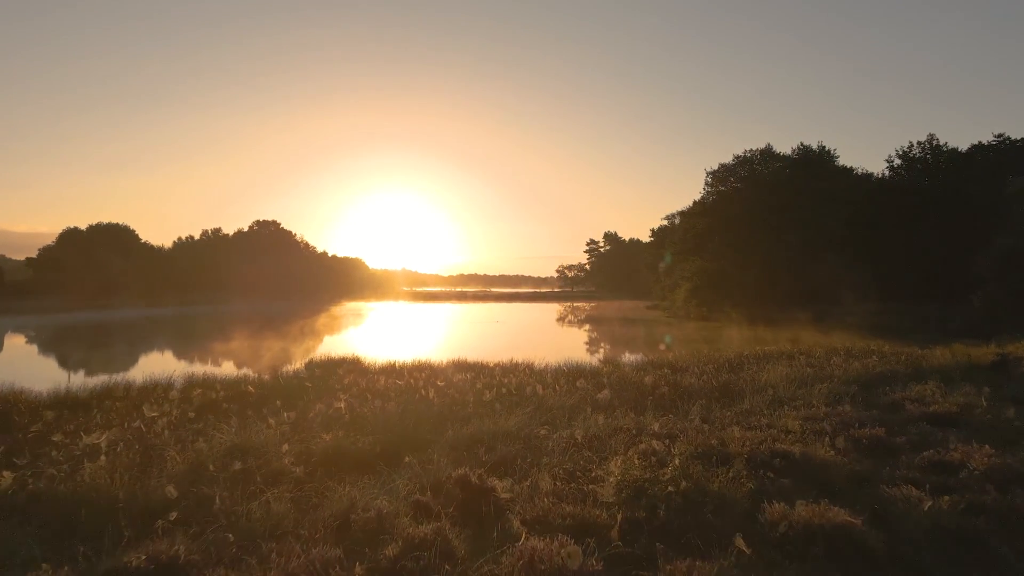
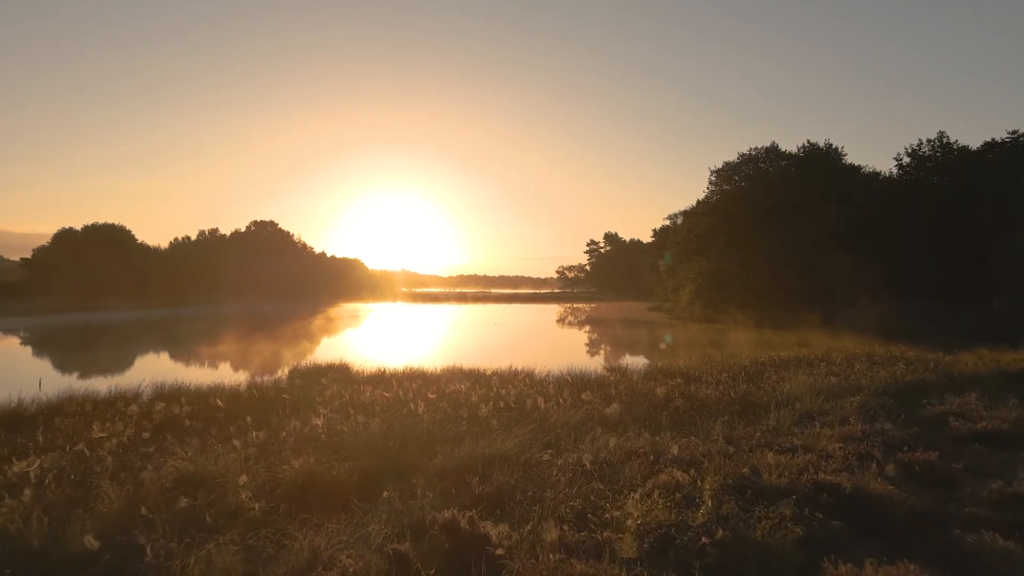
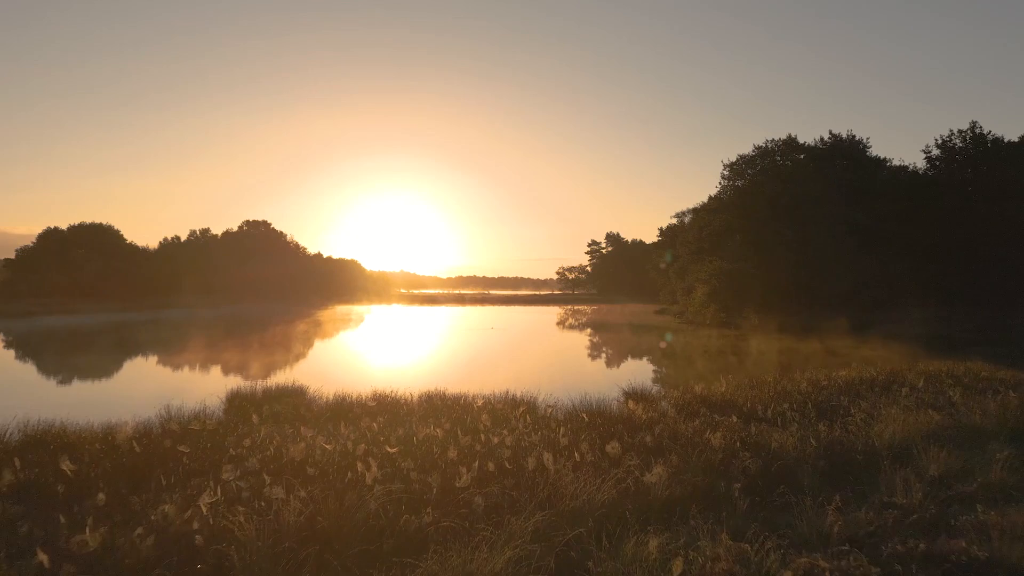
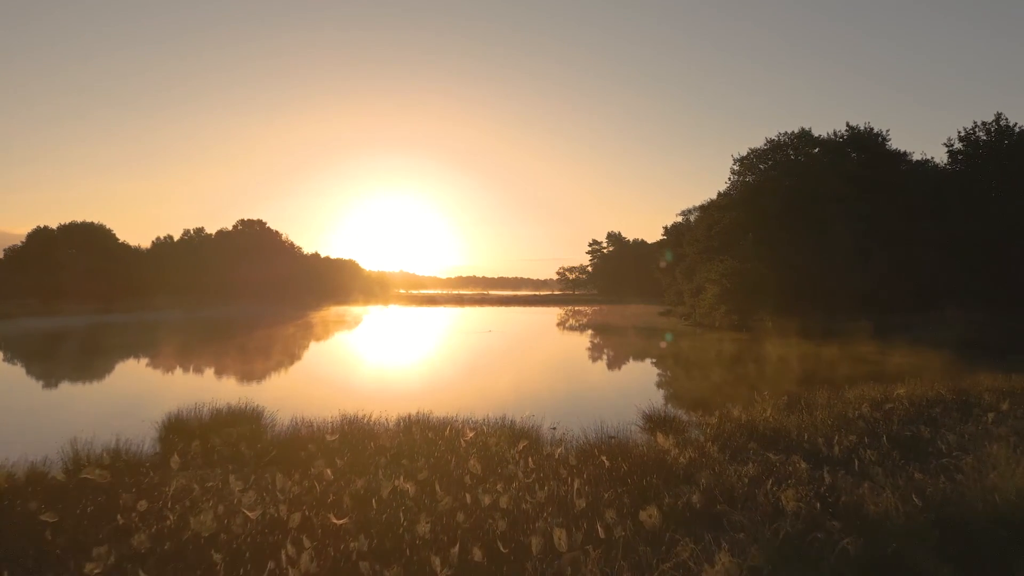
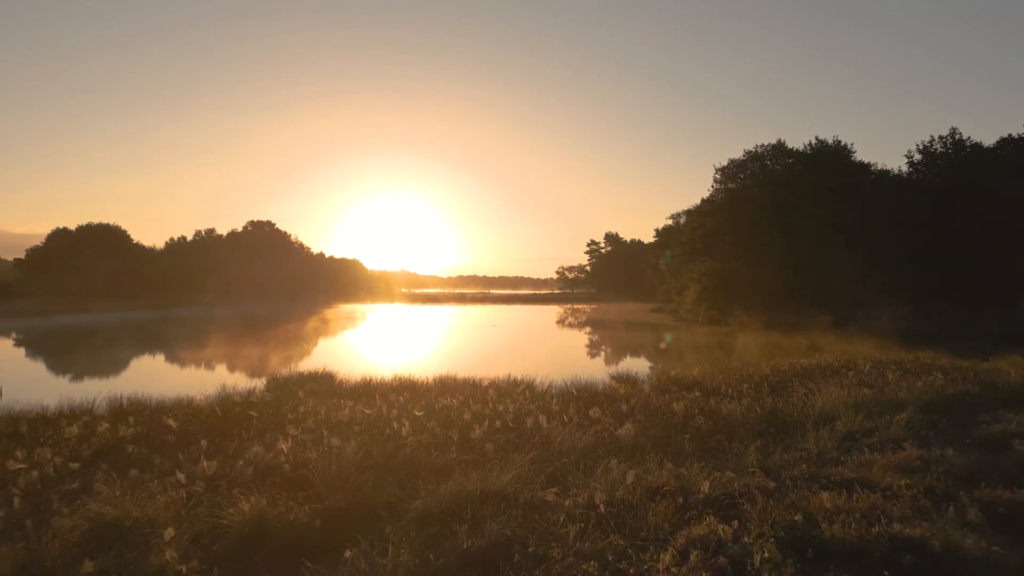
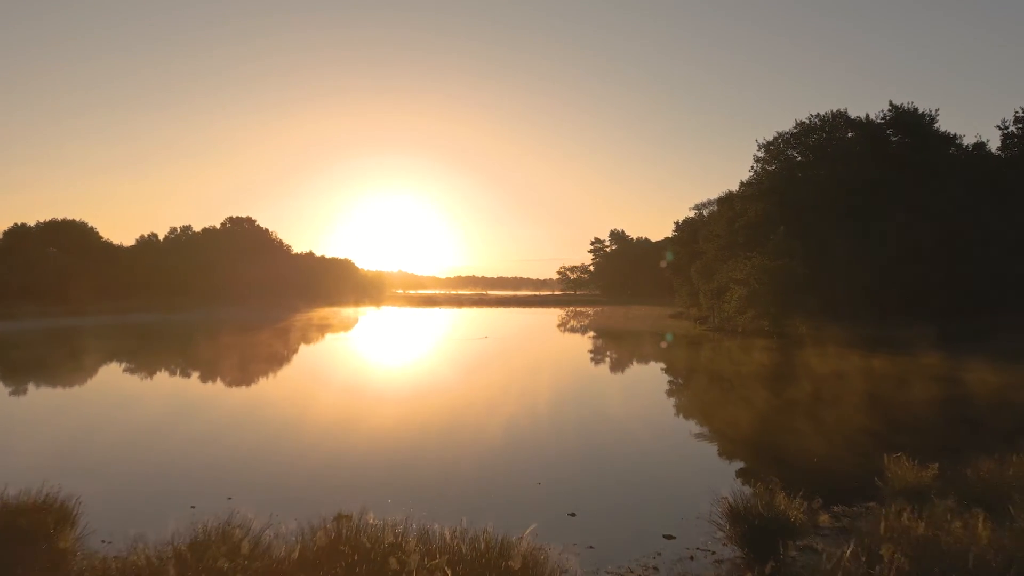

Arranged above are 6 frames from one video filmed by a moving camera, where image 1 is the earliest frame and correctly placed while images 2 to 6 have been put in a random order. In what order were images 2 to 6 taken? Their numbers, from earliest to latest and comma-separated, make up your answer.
2, 5, 3, 4, 6
